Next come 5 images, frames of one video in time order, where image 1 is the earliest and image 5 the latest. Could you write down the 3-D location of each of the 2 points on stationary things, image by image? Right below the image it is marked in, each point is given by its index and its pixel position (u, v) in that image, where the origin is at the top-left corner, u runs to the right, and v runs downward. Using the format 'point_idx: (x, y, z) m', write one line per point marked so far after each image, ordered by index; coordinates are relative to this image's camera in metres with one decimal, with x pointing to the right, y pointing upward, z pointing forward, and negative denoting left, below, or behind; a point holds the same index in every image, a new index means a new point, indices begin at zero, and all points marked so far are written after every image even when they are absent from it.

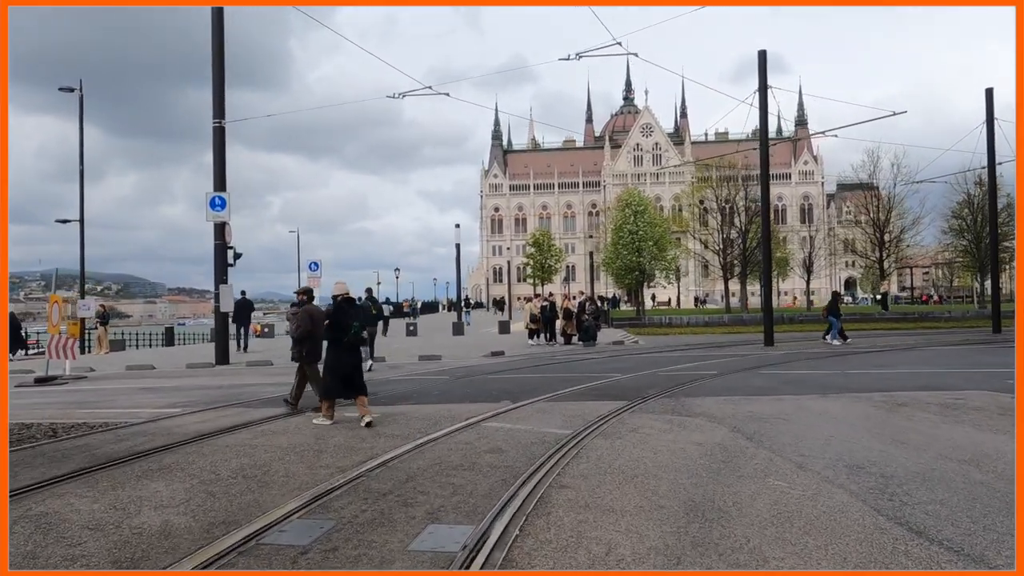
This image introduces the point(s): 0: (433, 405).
0: (-1.2, -1.7, +11.4) m
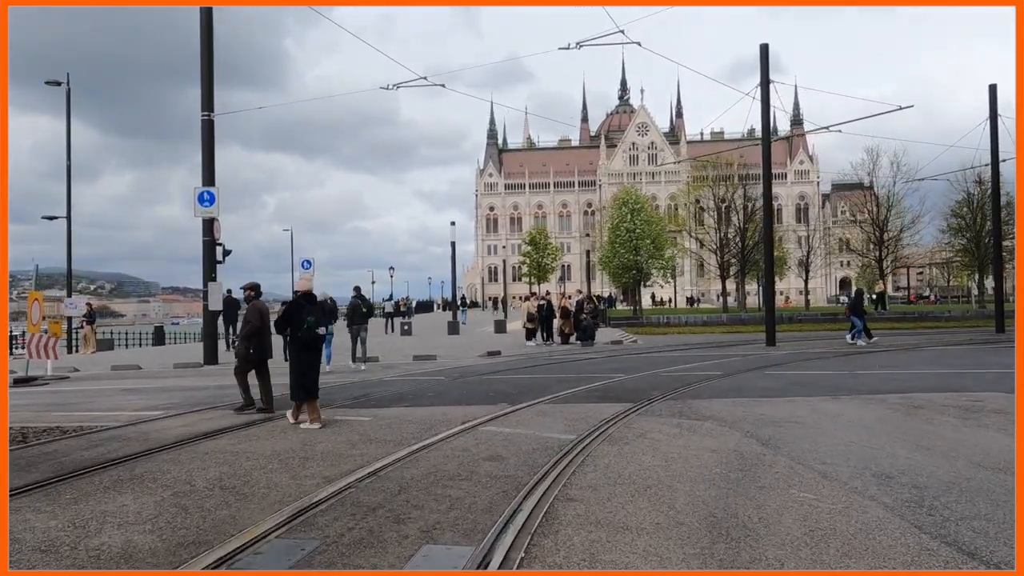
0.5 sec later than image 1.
0: (-1.2, -1.7, +10.8) m
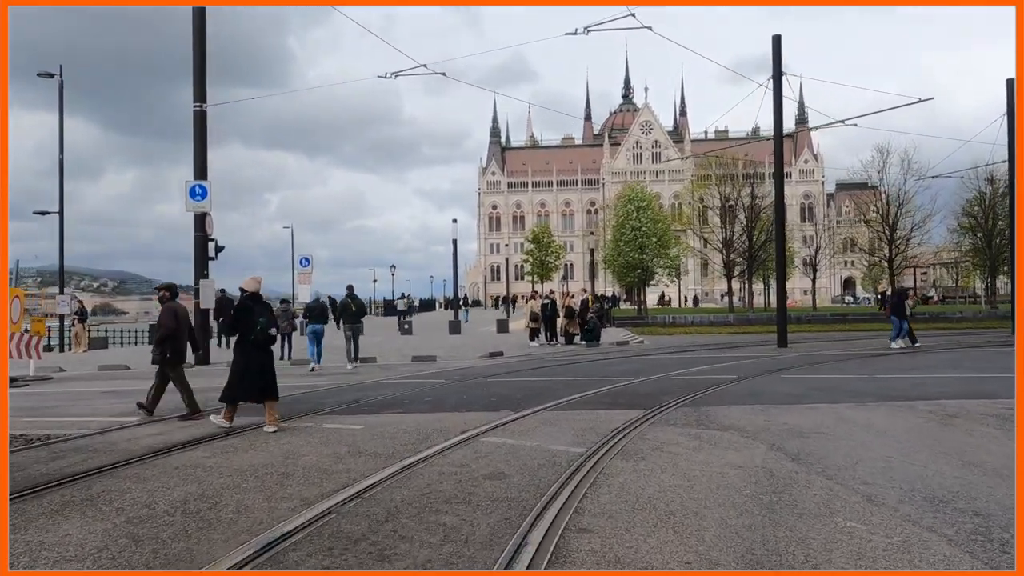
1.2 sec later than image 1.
0: (-1.2, -1.7, +10.1) m
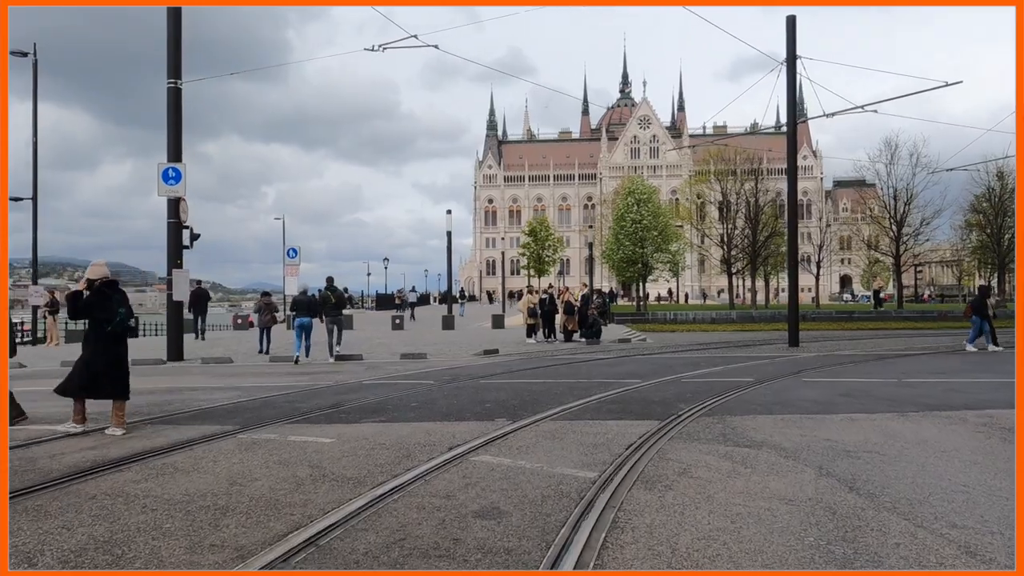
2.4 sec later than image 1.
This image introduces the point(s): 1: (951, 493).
0: (-1.2, -1.6, +8.8) m
1: (+3.4, -1.6, +5.9) m
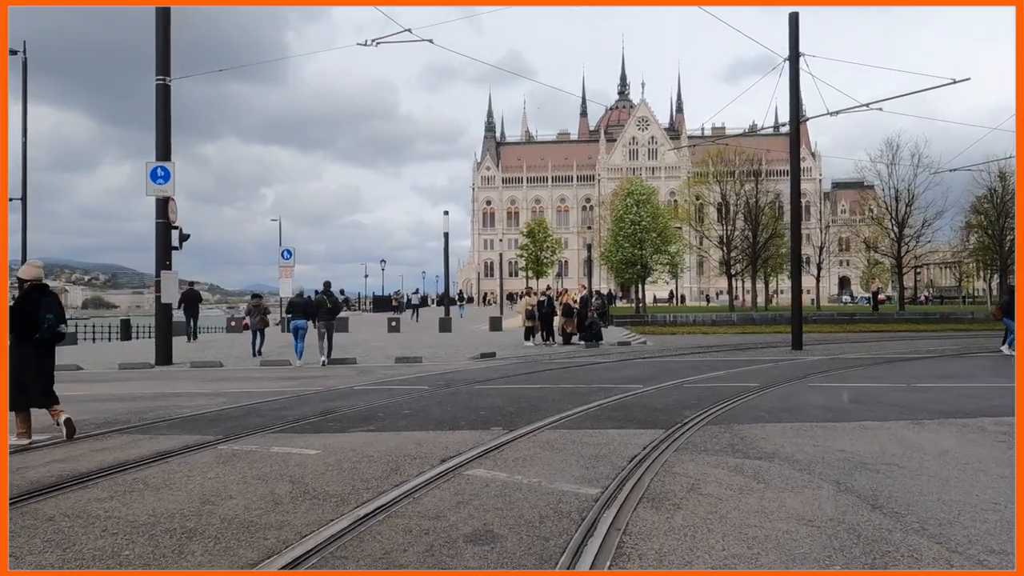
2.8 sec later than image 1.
0: (-1.3, -1.6, +8.3) m
1: (+3.3, -1.6, +5.4) m
